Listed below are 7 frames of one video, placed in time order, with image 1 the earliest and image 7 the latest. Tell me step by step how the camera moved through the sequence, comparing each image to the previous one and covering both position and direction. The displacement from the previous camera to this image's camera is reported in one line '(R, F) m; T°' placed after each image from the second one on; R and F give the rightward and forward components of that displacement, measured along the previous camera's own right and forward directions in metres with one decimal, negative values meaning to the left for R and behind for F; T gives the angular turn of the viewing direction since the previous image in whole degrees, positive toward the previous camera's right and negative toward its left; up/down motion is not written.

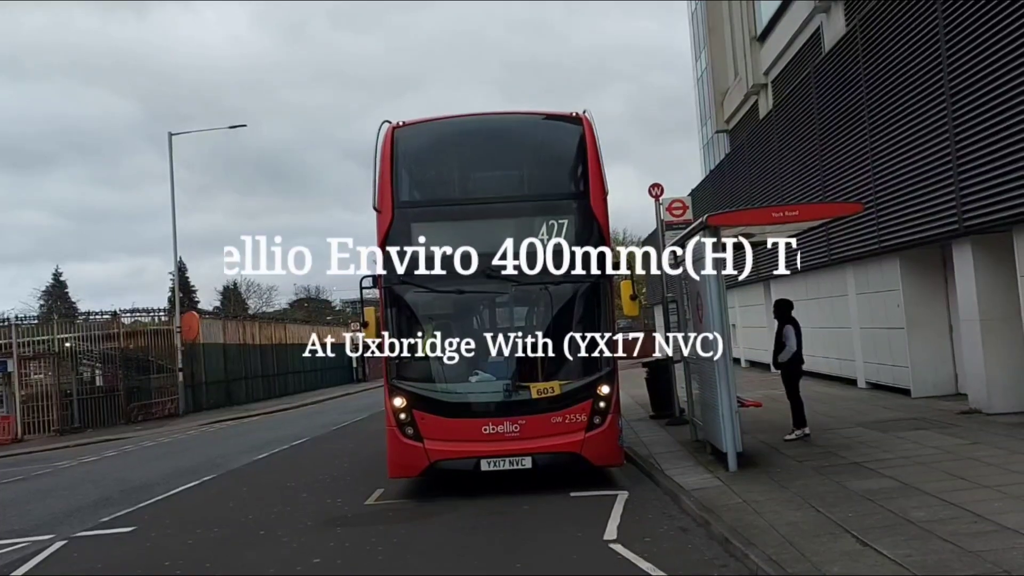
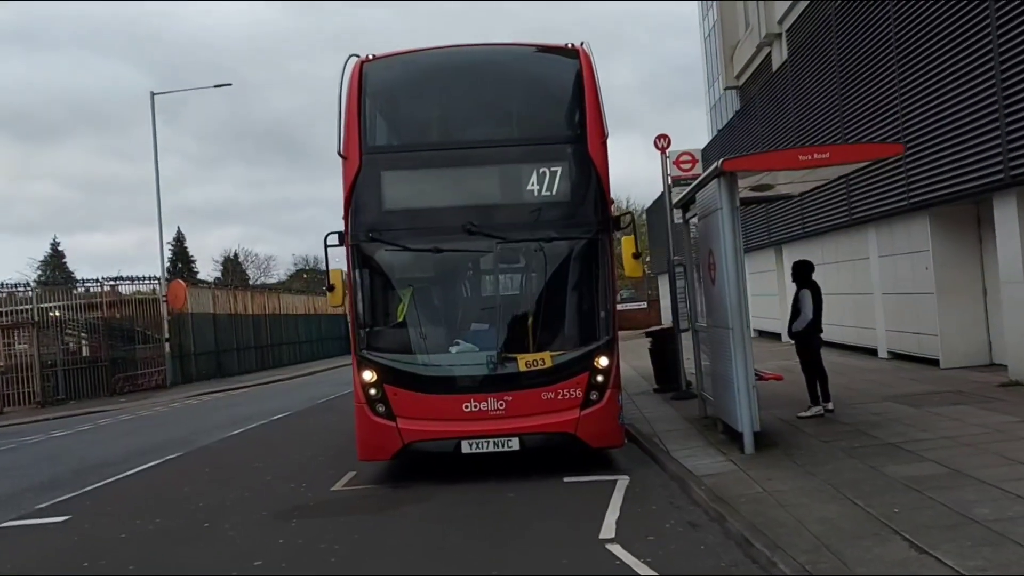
(+0.2, +1.4) m; 0°
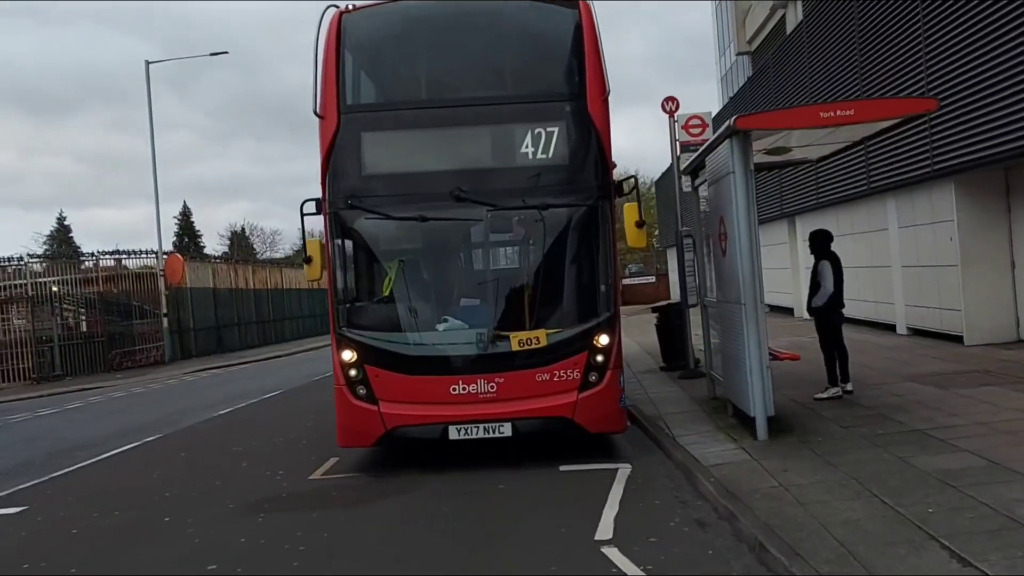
(+0.2, +0.8) m; -1°
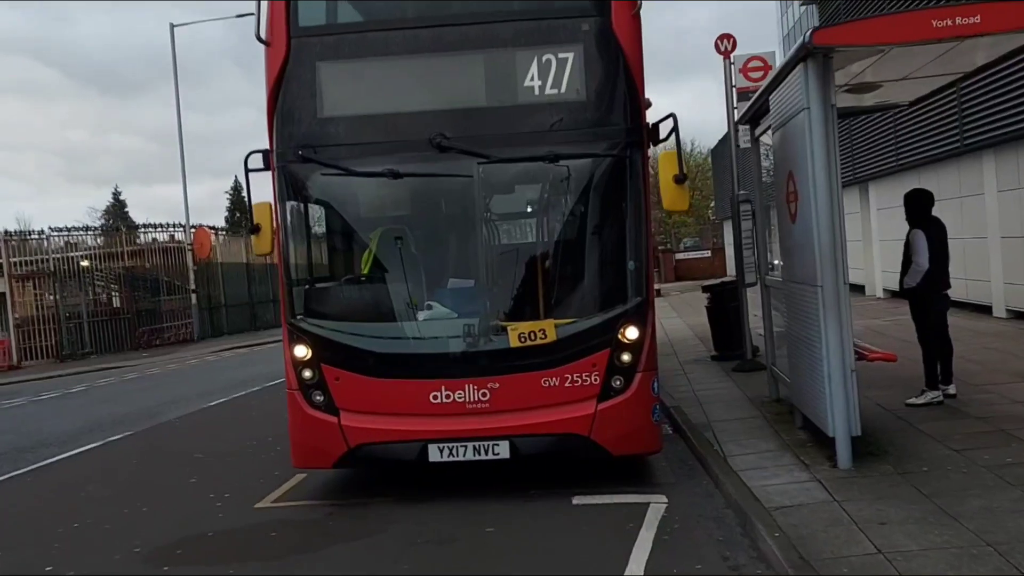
(+0.4, +2.1) m; -3°
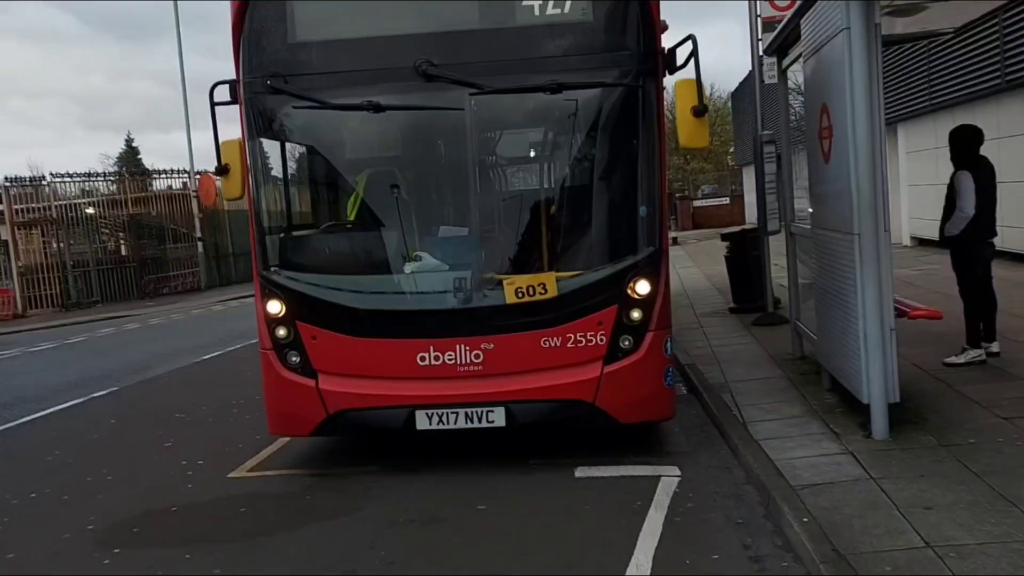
(+0.1, +0.7) m; -1°
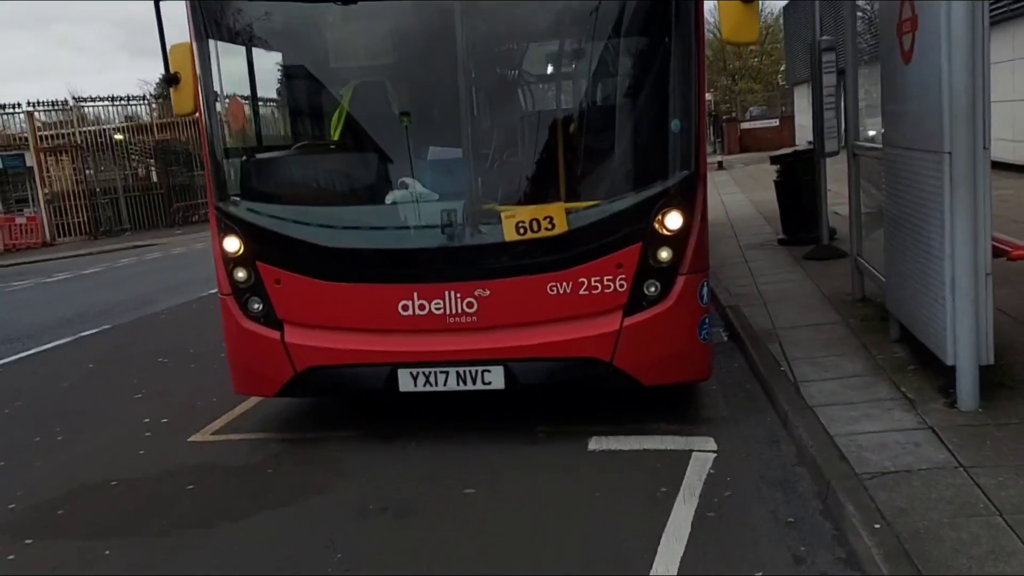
(+0.2, +1.1) m; -3°
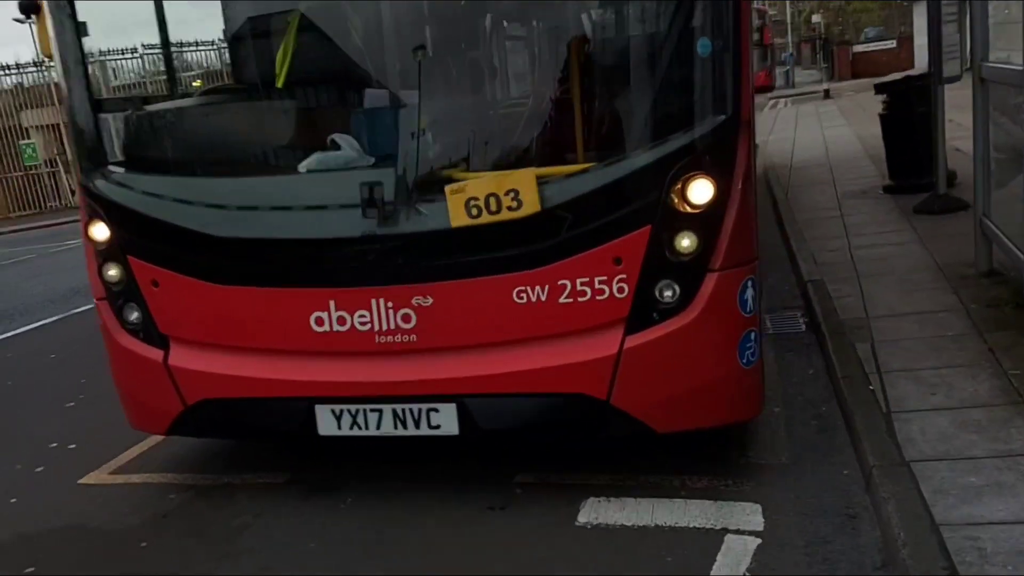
(+0.6, +1.6) m; -6°
